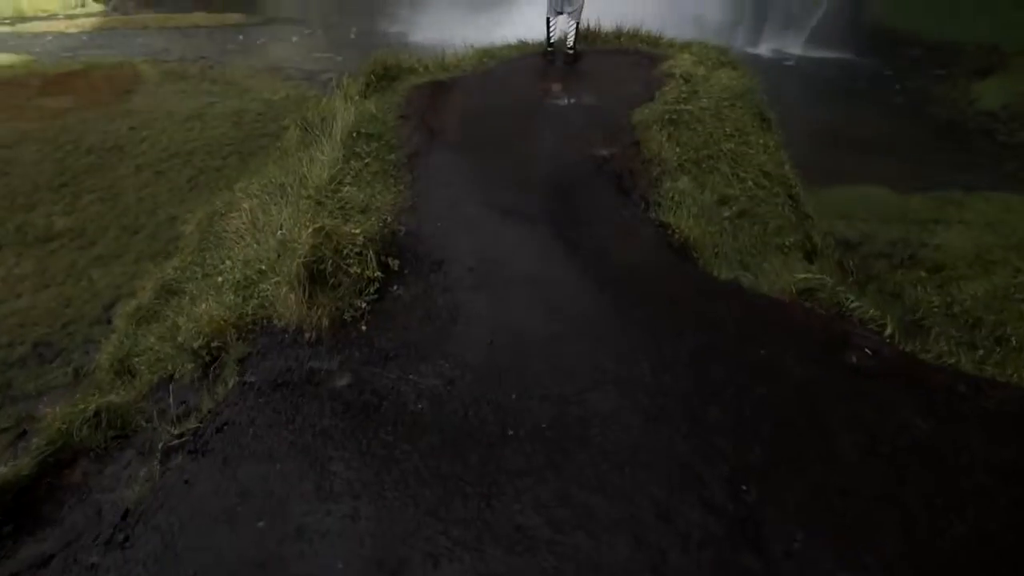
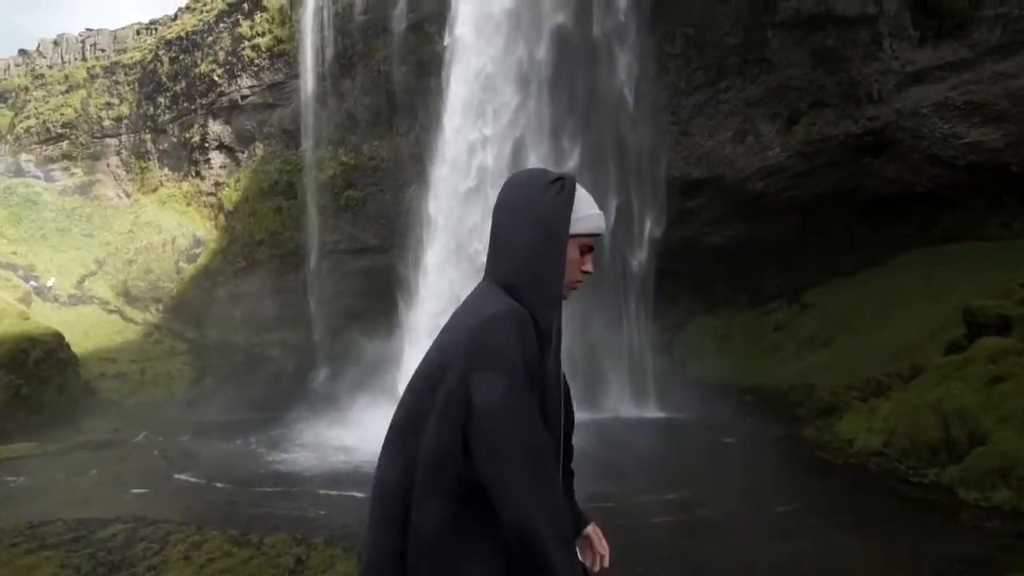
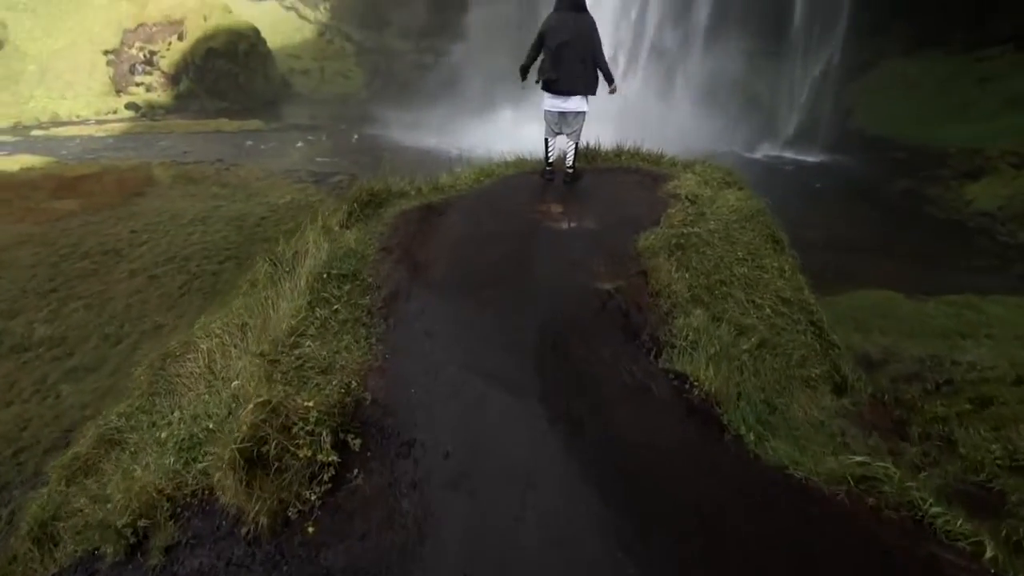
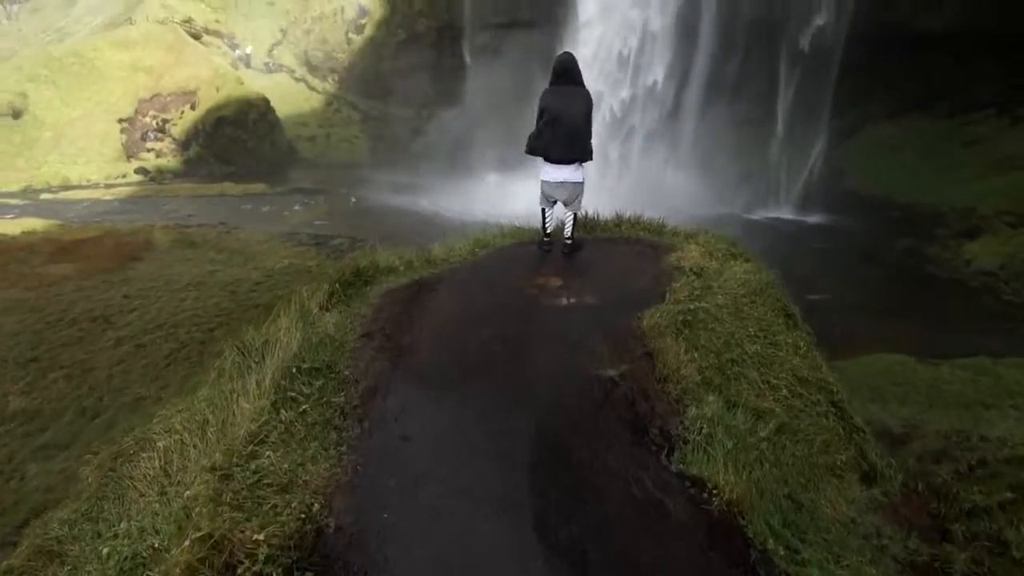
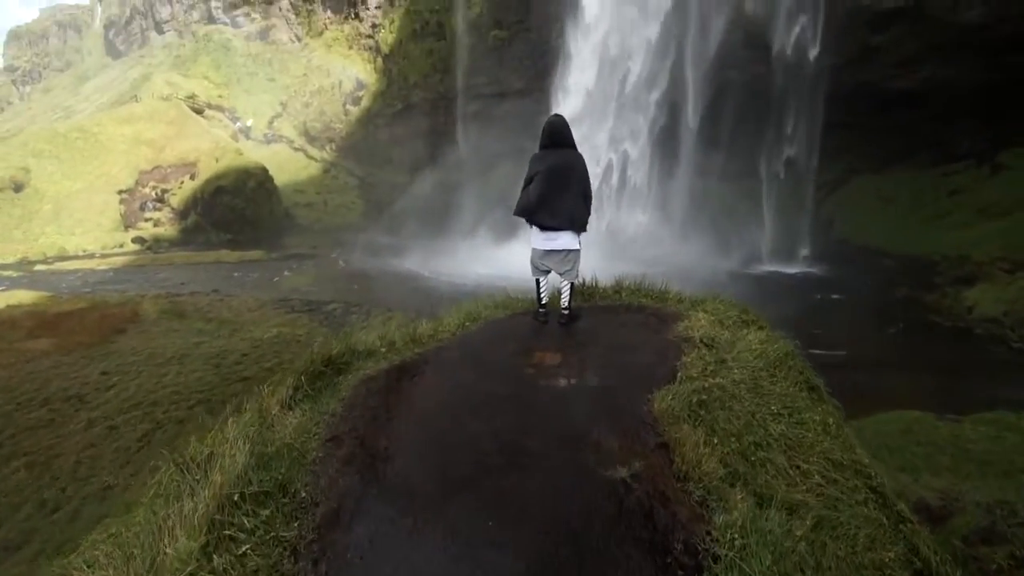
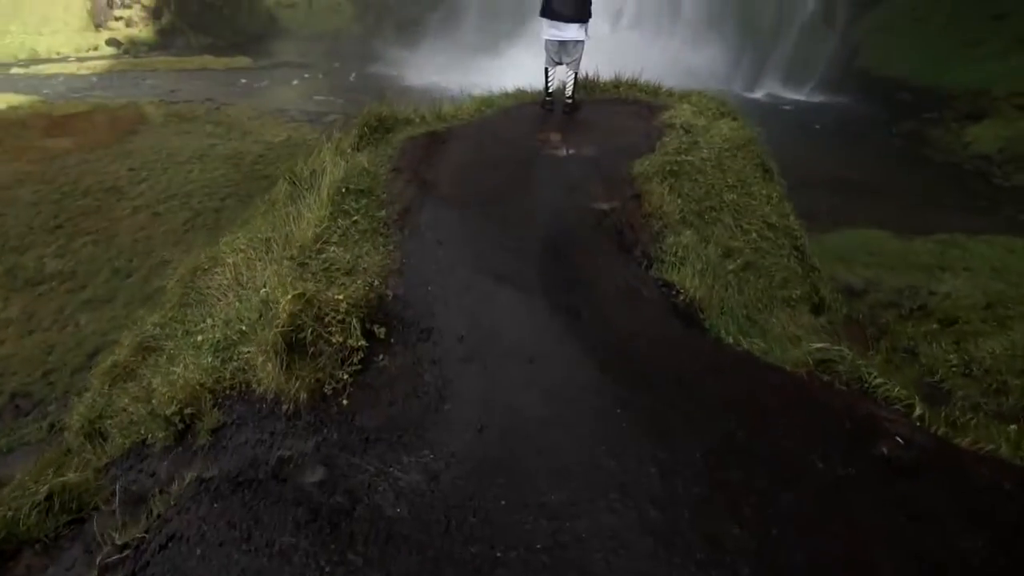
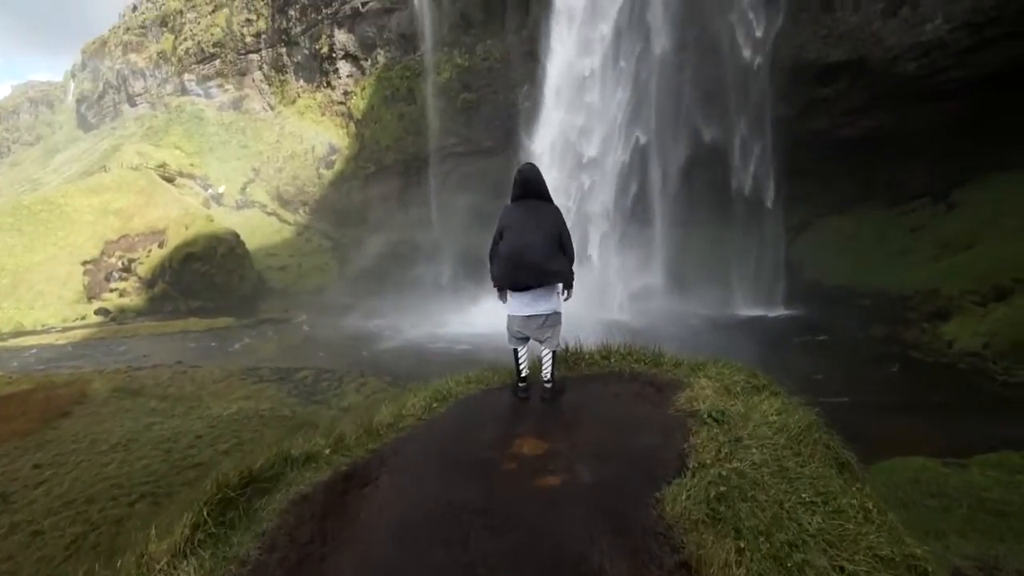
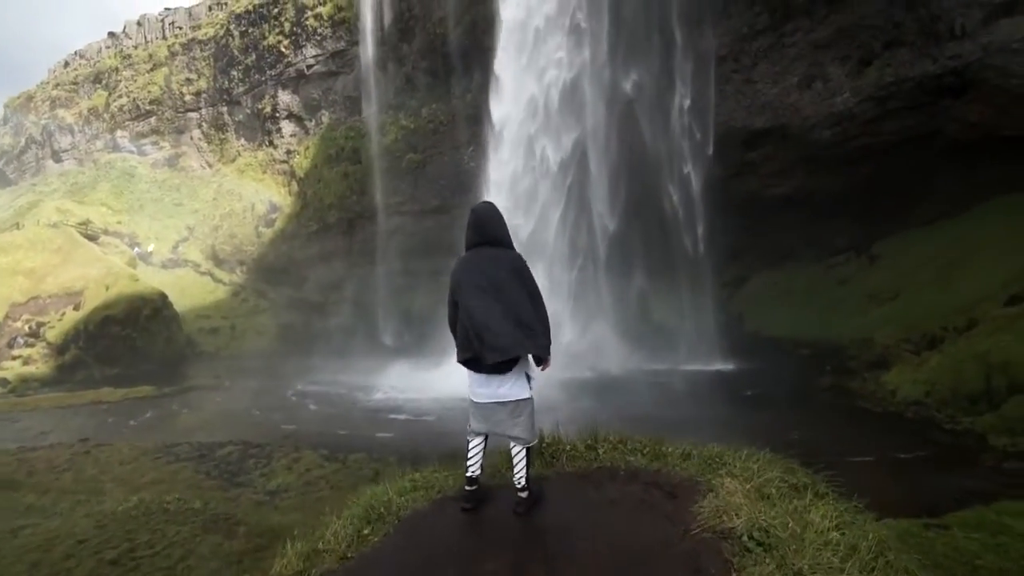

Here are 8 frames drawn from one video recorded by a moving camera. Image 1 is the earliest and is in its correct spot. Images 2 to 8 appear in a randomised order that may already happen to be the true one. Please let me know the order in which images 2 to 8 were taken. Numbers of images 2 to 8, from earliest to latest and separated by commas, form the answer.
6, 3, 4, 5, 7, 8, 2
